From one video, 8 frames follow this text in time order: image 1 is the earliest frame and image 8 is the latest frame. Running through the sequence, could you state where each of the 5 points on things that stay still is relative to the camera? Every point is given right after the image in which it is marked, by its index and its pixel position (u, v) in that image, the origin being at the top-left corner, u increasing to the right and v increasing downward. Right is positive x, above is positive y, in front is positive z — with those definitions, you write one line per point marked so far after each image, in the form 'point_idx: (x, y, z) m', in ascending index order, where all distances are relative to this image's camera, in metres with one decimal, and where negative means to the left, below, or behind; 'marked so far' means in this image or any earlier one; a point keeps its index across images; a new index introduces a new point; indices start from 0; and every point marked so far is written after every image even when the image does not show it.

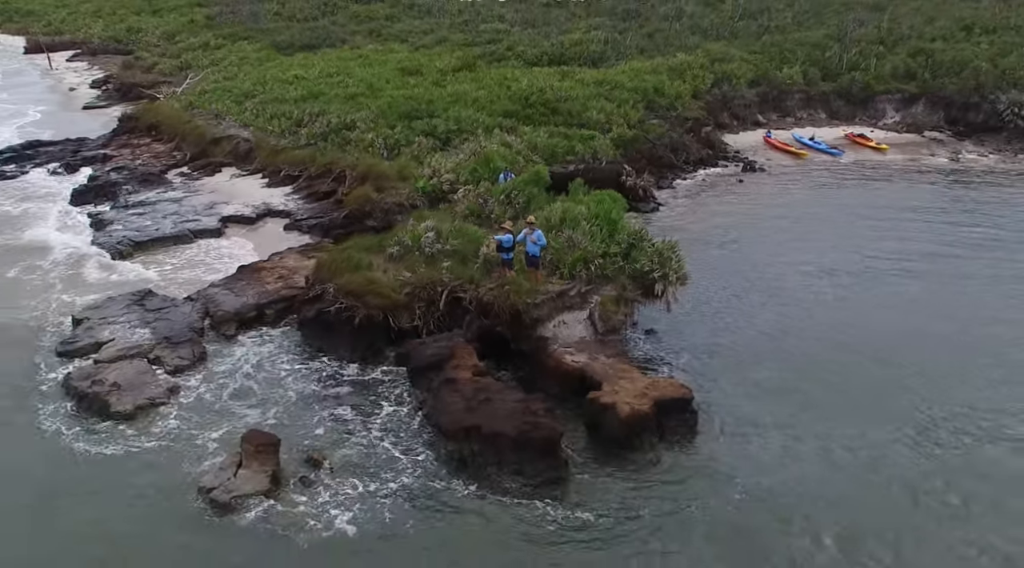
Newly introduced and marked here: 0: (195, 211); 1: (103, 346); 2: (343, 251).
0: (-7.6, +1.8, +19.0) m
1: (-6.6, -1.0, +12.7) m
2: (-2.9, +0.6, +14.3) m
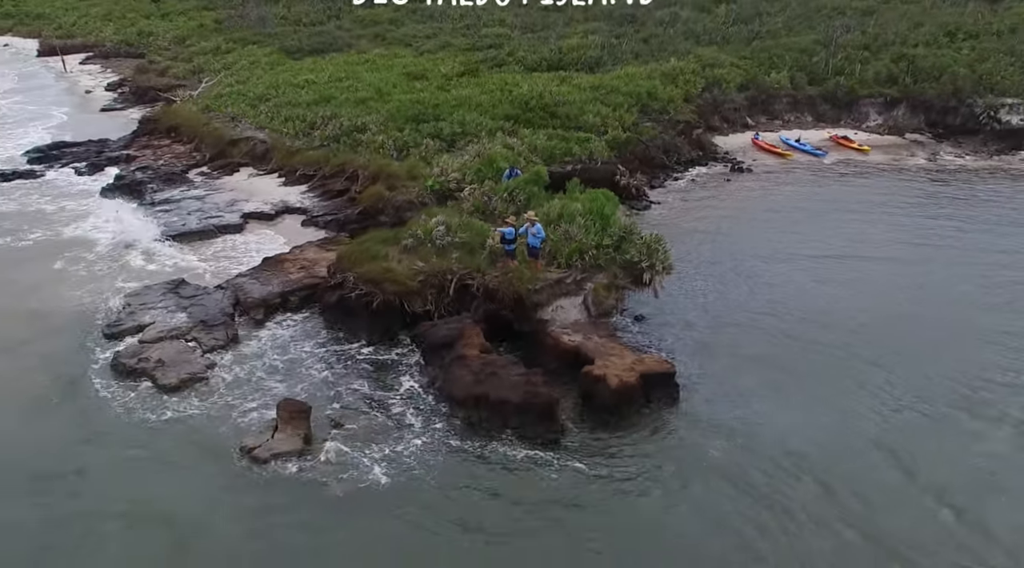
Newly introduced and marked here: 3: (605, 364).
0: (-7.6, +2.0, +20.4) m
1: (-6.5, -0.8, +14.1) m
2: (-2.9, +0.8, +15.7) m
3: (+1.5, -1.2, +12.4) m
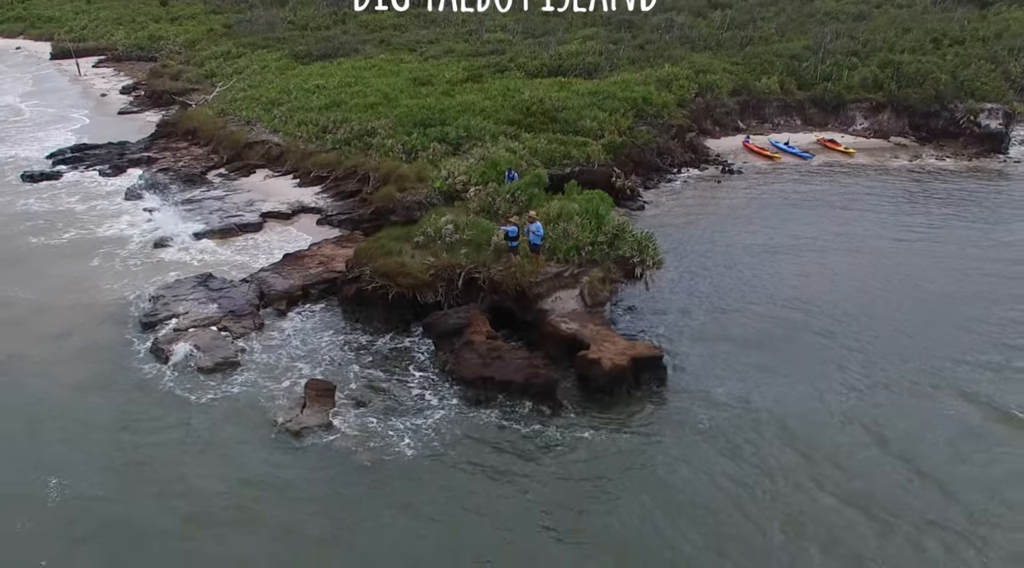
0: (-7.5, +2.1, +21.7) m
1: (-6.5, -0.7, +15.4) m
2: (-2.8, +0.9, +17.0) m
3: (+1.5, -1.1, +13.7) m
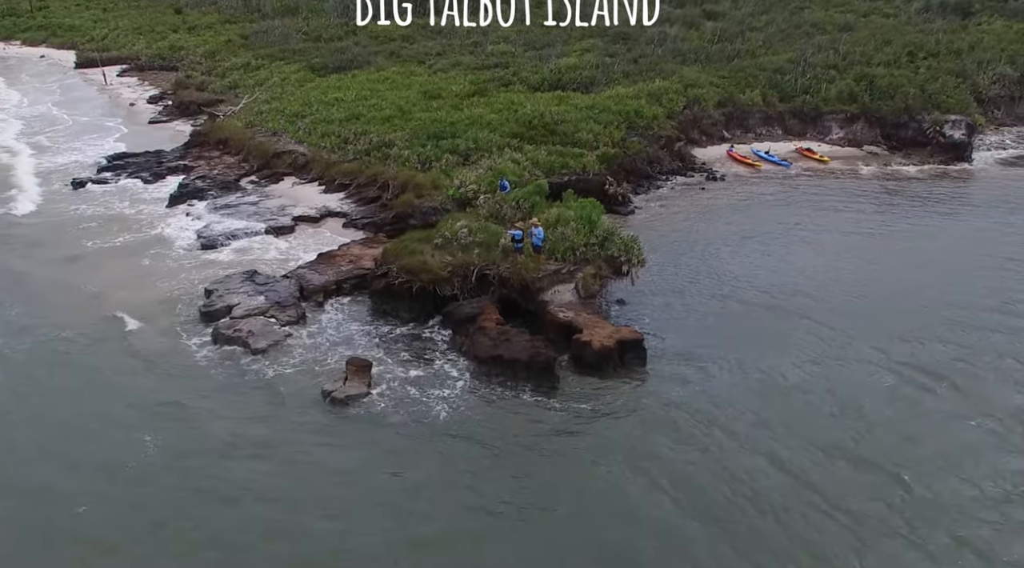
0: (-7.4, +2.2, +24.3) m
1: (-6.3, -0.6, +18.0) m
2: (-2.7, +1.0, +19.6) m
3: (+1.6, -1.0, +16.3) m
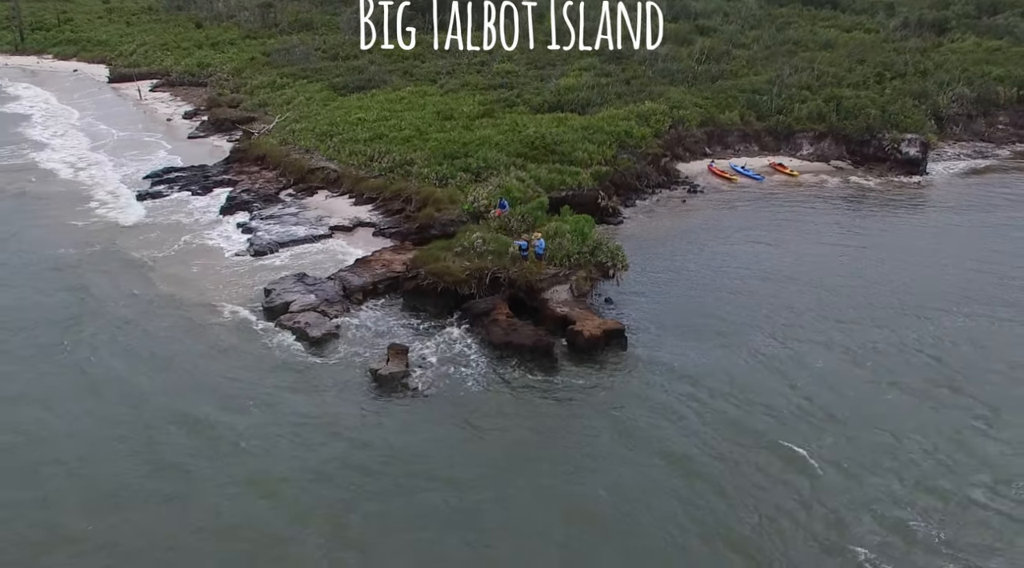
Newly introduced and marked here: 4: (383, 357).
0: (-7.2, +2.2, +28.3) m
1: (-6.2, -0.6, +22.0) m
2: (-2.5, +1.0, +23.6) m
3: (+1.8, -1.0, +20.3) m
4: (-3.3, -1.8, +19.9) m
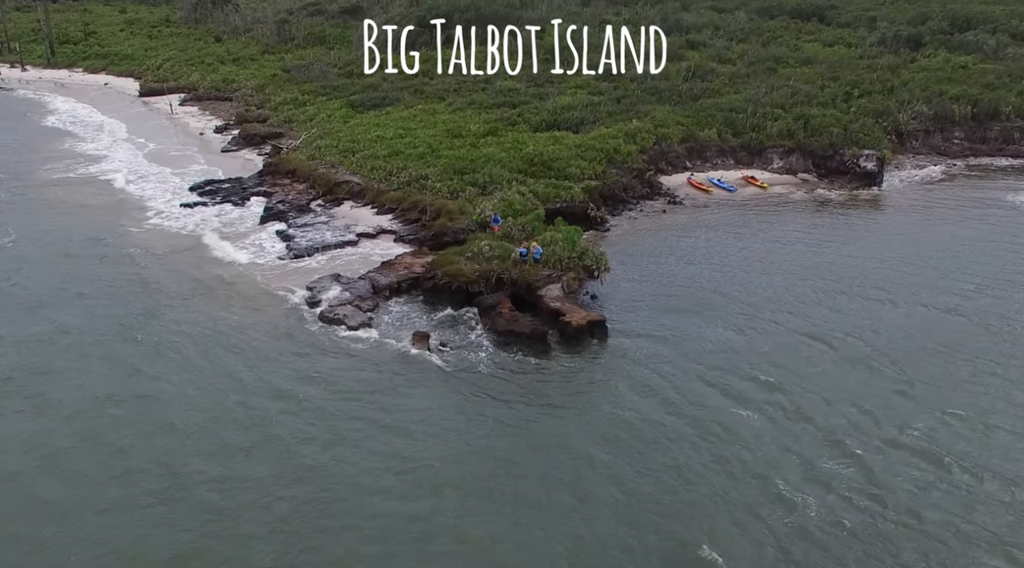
0: (-7.2, +2.2, +32.8) m
1: (-6.1, -0.5, +26.5) m
2: (-2.5, +1.0, +28.1) m
3: (+1.9, -1.0, +24.8) m
4: (-3.2, -1.8, +24.4) m
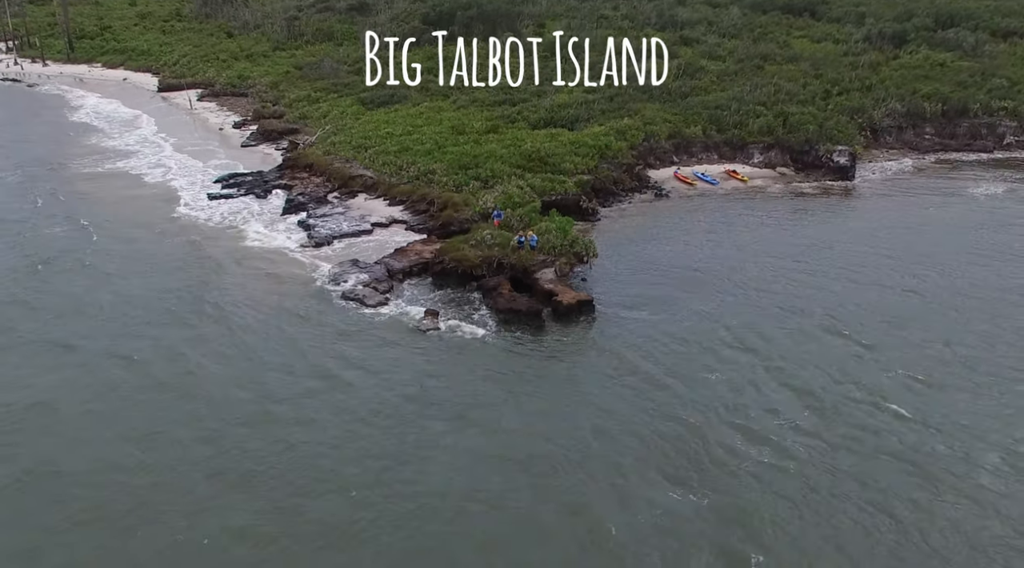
0: (-7.2, +2.9, +36.2) m
1: (-6.1, +0.1, +30.0) m
2: (-2.5, +1.6, +31.5) m
3: (+1.8, -0.5, +28.3) m
4: (-3.2, -1.2, +27.9) m
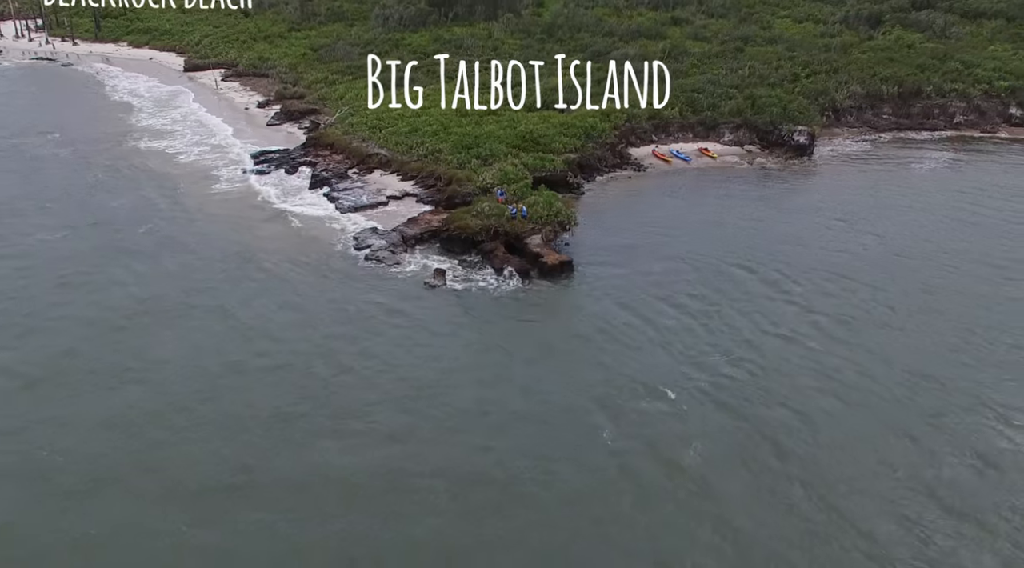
0: (-7.4, +4.8, +42.1) m
1: (-6.4, +1.7, +36.0) m
2: (-2.7, +3.3, +37.4) m
3: (+1.6, +1.1, +34.2) m
4: (-3.5, +0.3, +33.9) m
